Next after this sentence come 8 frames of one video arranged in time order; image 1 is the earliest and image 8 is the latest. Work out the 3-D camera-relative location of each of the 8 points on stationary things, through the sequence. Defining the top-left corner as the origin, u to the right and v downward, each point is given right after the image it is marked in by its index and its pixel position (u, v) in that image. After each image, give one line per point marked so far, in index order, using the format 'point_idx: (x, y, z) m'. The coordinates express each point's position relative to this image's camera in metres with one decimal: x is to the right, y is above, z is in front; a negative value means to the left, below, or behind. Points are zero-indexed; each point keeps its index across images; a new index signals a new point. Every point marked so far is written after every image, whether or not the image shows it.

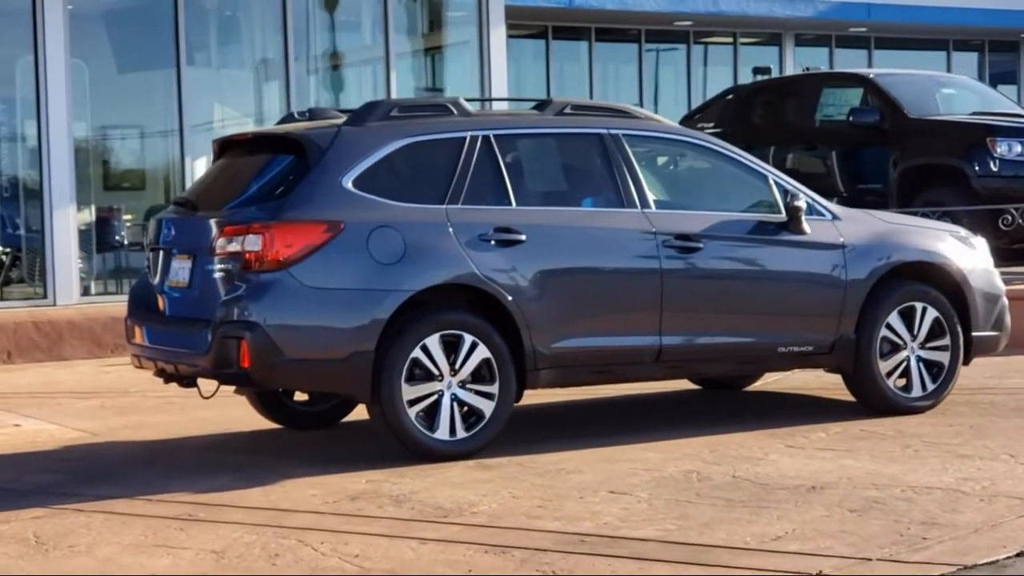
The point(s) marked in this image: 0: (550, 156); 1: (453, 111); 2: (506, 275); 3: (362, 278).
0: (+0.2, +0.6, +8.0) m
1: (-0.2, +0.8, +7.9) m
2: (0.0, +0.1, +7.6) m
3: (-0.6, 0.0, +7.3) m
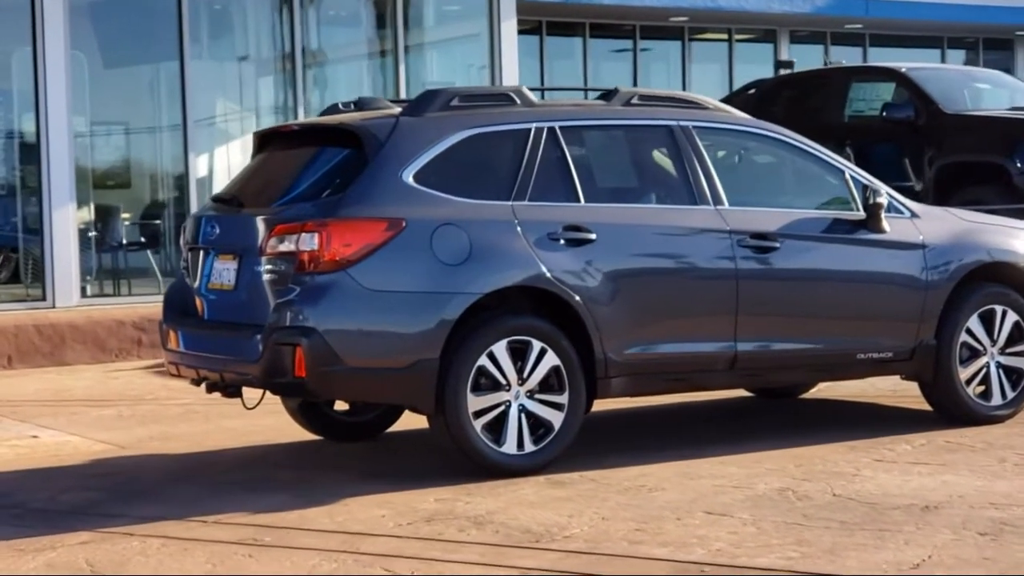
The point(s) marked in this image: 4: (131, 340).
0: (+0.4, +0.6, +7.5) m
1: (0.0, +0.8, +7.4) m
2: (+0.3, 0.0, +7.1) m
3: (-0.3, 0.0, +6.8) m
4: (-2.7, -0.4, +12.7) m
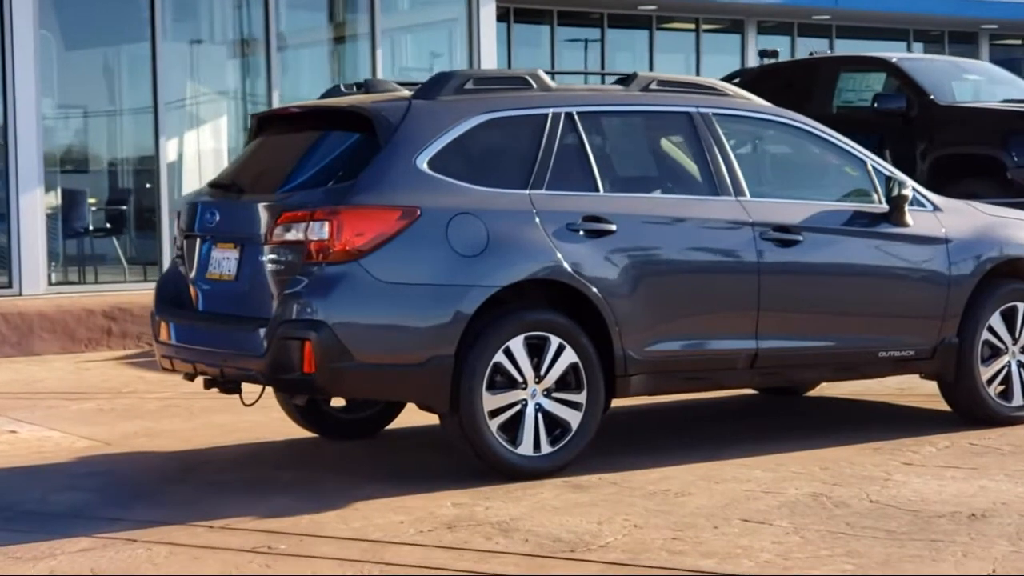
0: (+0.5, +0.6, +7.2) m
1: (+0.1, +0.8, +7.1) m
2: (+0.3, +0.1, +6.8) m
3: (-0.2, +0.1, +6.4) m
4: (-2.8, -0.3, +12.3) m
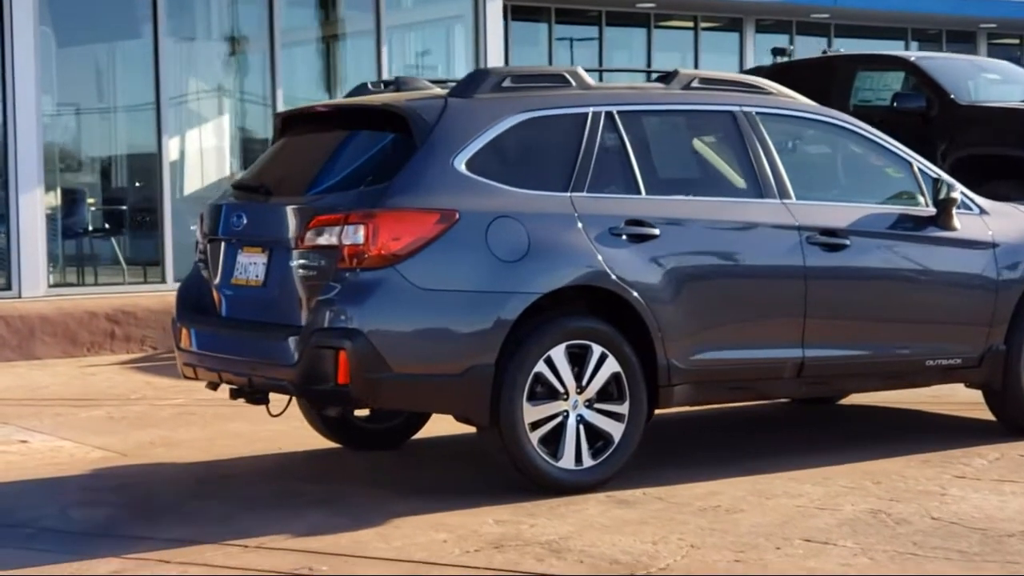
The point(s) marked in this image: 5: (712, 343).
0: (+0.6, +0.6, +6.9) m
1: (+0.2, +0.8, +6.8) m
2: (+0.5, 0.0, +6.5) m
3: (-0.1, 0.0, +6.2) m
4: (-2.7, -0.3, +12.0) m
5: (+0.7, -0.2, +6.7) m
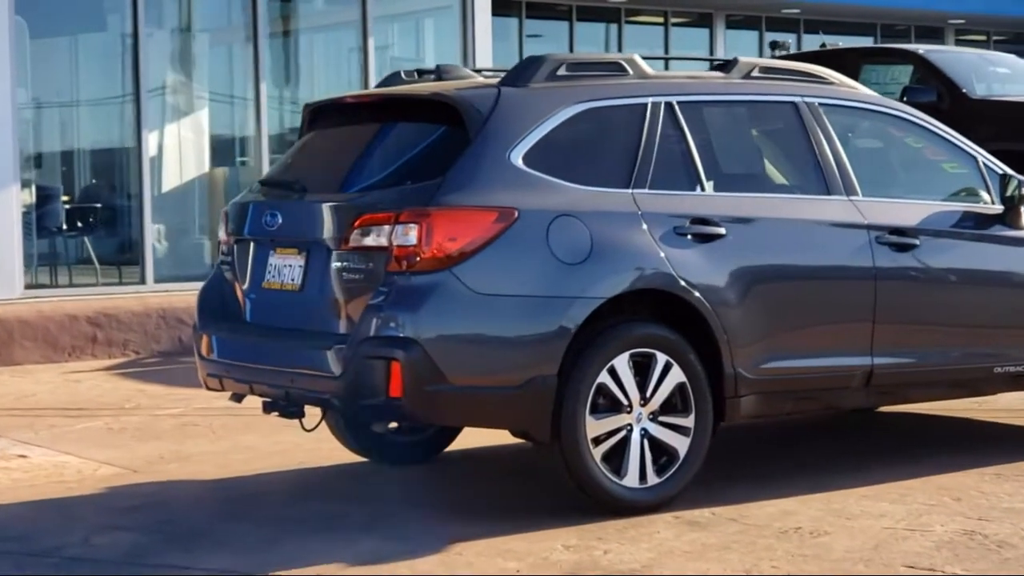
0: (+0.8, +0.6, +6.4) m
1: (+0.4, +0.7, +6.3) m
2: (+0.6, 0.0, +6.0) m
3: (+0.1, 0.0, +5.7) m
4: (-2.7, -0.3, +11.4) m
5: (+0.9, -0.2, +6.2) m
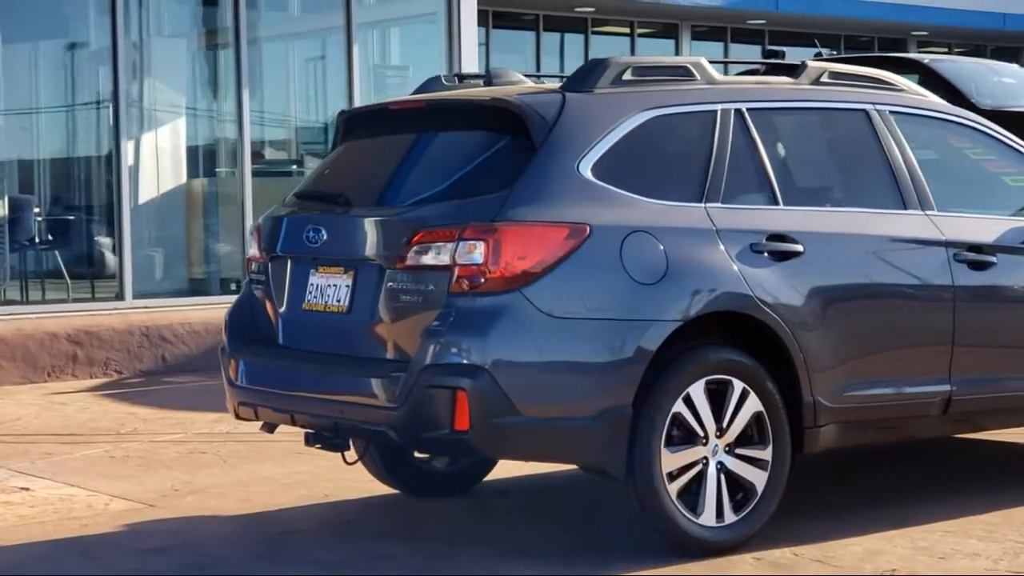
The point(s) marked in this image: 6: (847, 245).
0: (+1.0, +0.5, +6.0) m
1: (+0.6, +0.7, +5.9) m
2: (+0.8, 0.0, +5.6) m
3: (+0.3, 0.0, +5.2) m
4: (-2.6, -0.4, +10.9) m
5: (+1.1, -0.3, +5.8) m
6: (+1.1, +0.1, +5.8) m
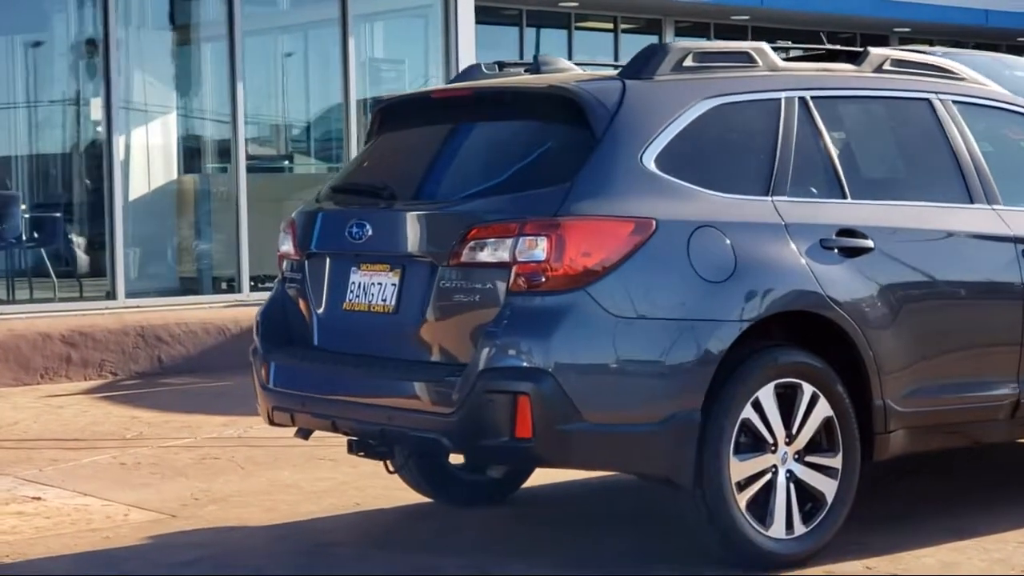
0: (+1.1, +0.5, +5.7) m
1: (+0.7, +0.7, +5.6) m
2: (+1.0, 0.0, +5.3) m
3: (+0.5, 0.0, +4.9) m
4: (-2.6, -0.4, +10.5) m
5: (+1.3, -0.3, +5.5) m
6: (+1.2, +0.1, +5.5) m
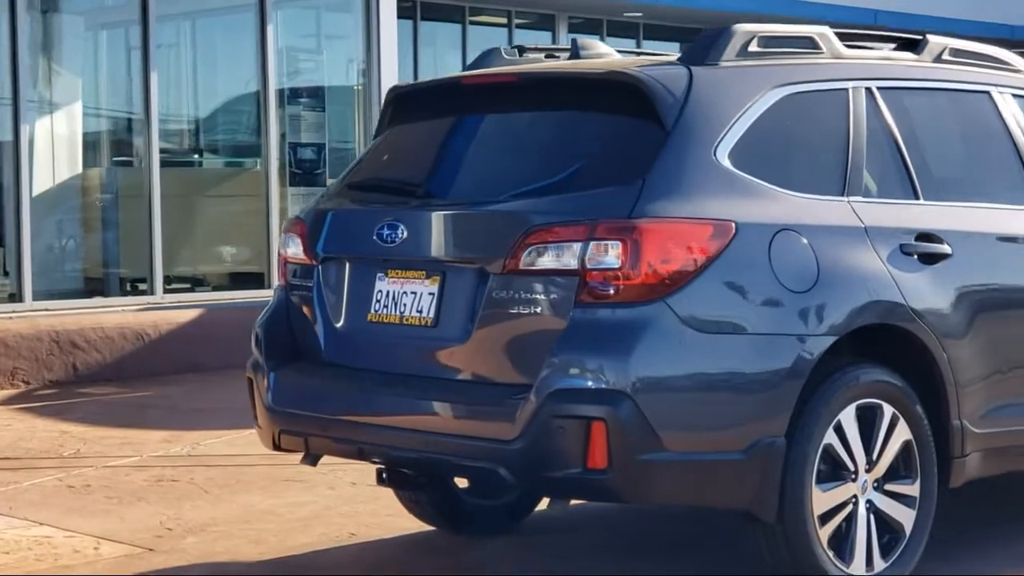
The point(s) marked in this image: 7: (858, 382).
0: (+1.2, +0.5, +5.2) m
1: (+0.8, +0.7, +5.1) m
2: (+1.1, -0.1, +4.8) m
3: (+0.6, -0.1, +4.4) m
4: (-2.9, -0.4, +9.8) m
5: (+1.4, -0.3, +5.1) m
6: (+1.3, +0.1, +5.0) m
7: (+0.9, -0.2, +4.6) m
